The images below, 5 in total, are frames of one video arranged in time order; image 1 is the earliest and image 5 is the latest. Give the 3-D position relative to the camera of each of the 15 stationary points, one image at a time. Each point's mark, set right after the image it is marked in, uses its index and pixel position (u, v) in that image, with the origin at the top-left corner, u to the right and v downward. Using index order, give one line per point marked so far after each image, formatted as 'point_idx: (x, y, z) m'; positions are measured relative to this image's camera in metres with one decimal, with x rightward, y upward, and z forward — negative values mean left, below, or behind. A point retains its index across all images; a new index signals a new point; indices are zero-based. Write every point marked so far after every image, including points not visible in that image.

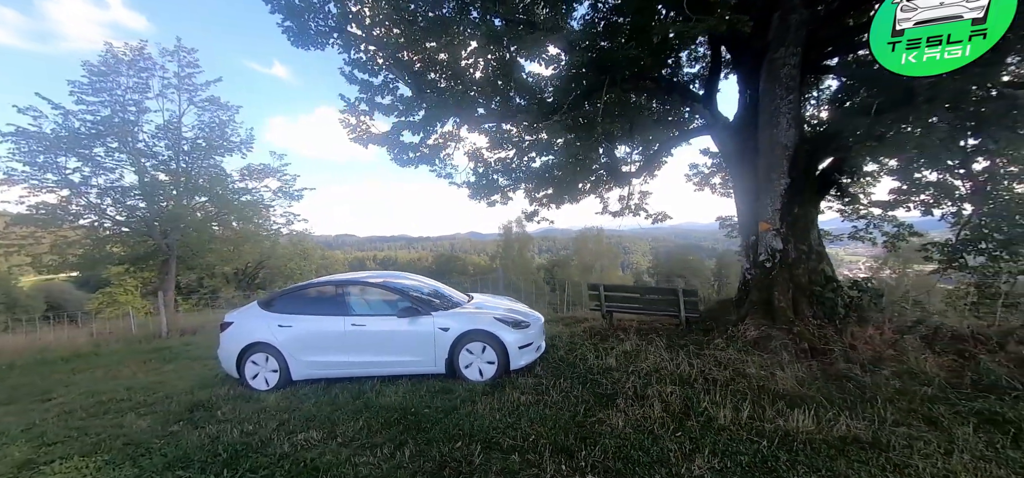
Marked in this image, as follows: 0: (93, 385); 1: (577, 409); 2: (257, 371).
0: (-6.3, -2.2, +5.6) m
1: (+0.7, -1.7, +3.8) m
2: (-3.3, -1.7, +5.0) m
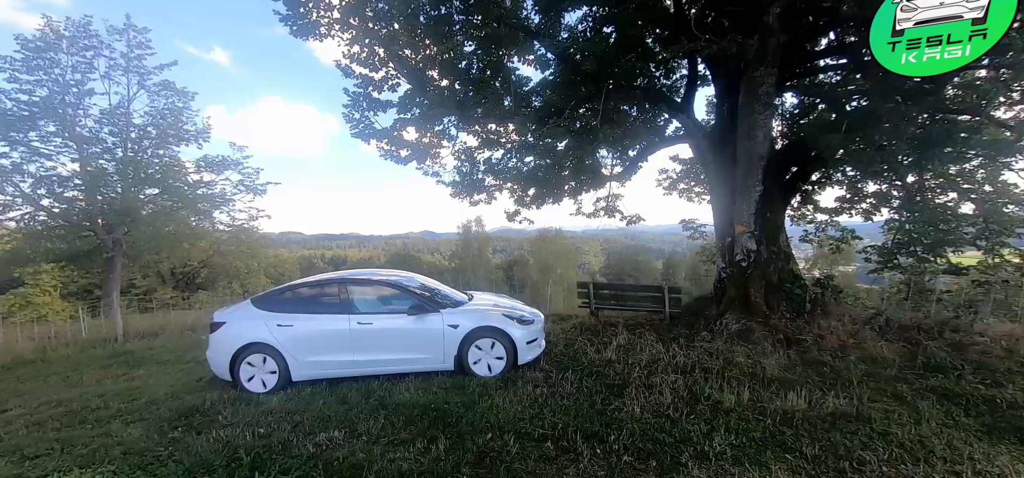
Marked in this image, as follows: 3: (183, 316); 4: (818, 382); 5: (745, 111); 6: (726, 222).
0: (-6.2, -2.1, +5.1) m
1: (+0.9, -1.7, +4.0) m
2: (-3.2, -1.7, +4.8) m
3: (-8.2, -1.9, +9.5) m
4: (+3.3, -1.6, +4.1) m
5: (+3.8, +2.1, +6.1) m
6: (+3.8, +0.3, +6.7) m
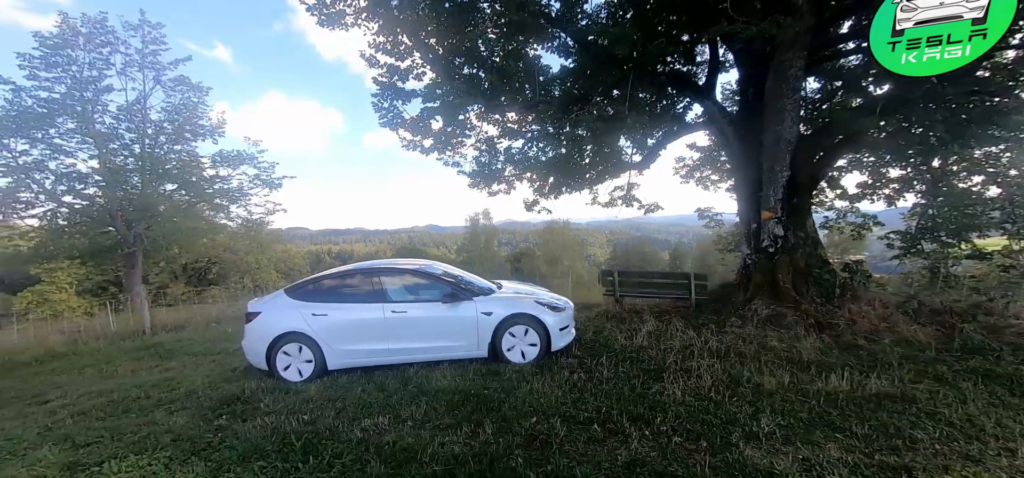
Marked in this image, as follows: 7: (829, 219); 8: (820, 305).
0: (-5.8, -2.0, +5.2) m
1: (+1.3, -1.5, +4.0) m
2: (-2.8, -1.6, +4.8) m
3: (-7.7, -1.8, +9.6) m
4: (+3.7, -1.4, +4.1) m
5: (+4.2, +2.3, +6.1) m
6: (+4.2, +0.5, +6.7) m
7: (+8.7, +0.5, +10.5) m
8: (+4.6, -1.0, +5.7) m
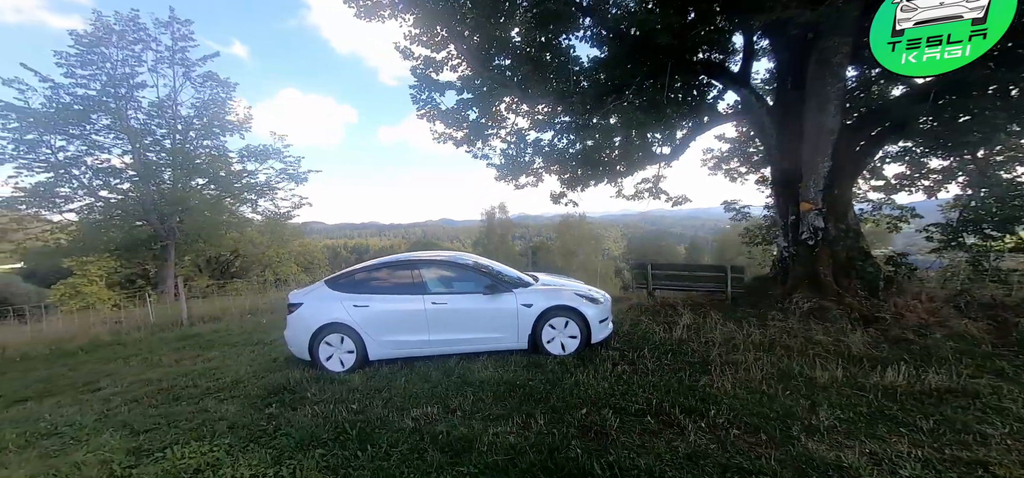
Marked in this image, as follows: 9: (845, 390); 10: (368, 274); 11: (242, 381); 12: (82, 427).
0: (-5.3, -1.9, +5.3) m
1: (+1.8, -1.4, +4.0) m
2: (-2.3, -1.5, +4.9) m
3: (-7.1, -1.6, +9.8) m
4: (+4.2, -1.3, +4.0) m
5: (+4.7, +2.4, +5.9) m
6: (+4.8, +0.7, +6.5) m
7: (+9.4, +0.7, +10.2) m
8: (+5.1, -0.9, +5.5) m
9: (+3.1, -1.4, +3.5) m
10: (-1.9, -0.5, +5.1) m
11: (-3.4, -1.8, +4.8) m
12: (-4.3, -1.9, +3.8) m
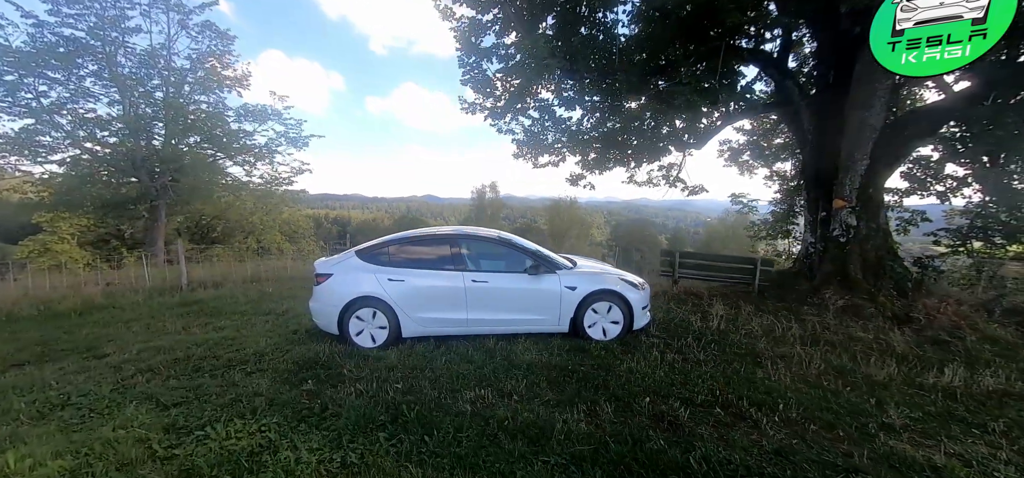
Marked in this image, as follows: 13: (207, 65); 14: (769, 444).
0: (-4.8, -1.4, +5.0) m
1: (+2.3, -1.3, +3.9) m
2: (-1.8, -1.1, +4.7) m
3: (-6.8, -0.7, +9.4) m
4: (+4.7, -1.3, +4.1) m
5: (+5.4, +2.4, +5.8) m
6: (+5.3, +0.7, +6.5) m
7: (+9.7, +0.7, +10.4) m
8: (+5.6, -0.9, +5.6) m
9: (+3.6, -1.4, +3.5) m
10: (-1.4, -0.1, +4.8) m
11: (-2.9, -1.4, +4.5) m
12: (-3.8, -1.4, +3.5) m
13: (-9.7, +5.6, +12.1) m
14: (+1.9, -1.5, +2.8) m
